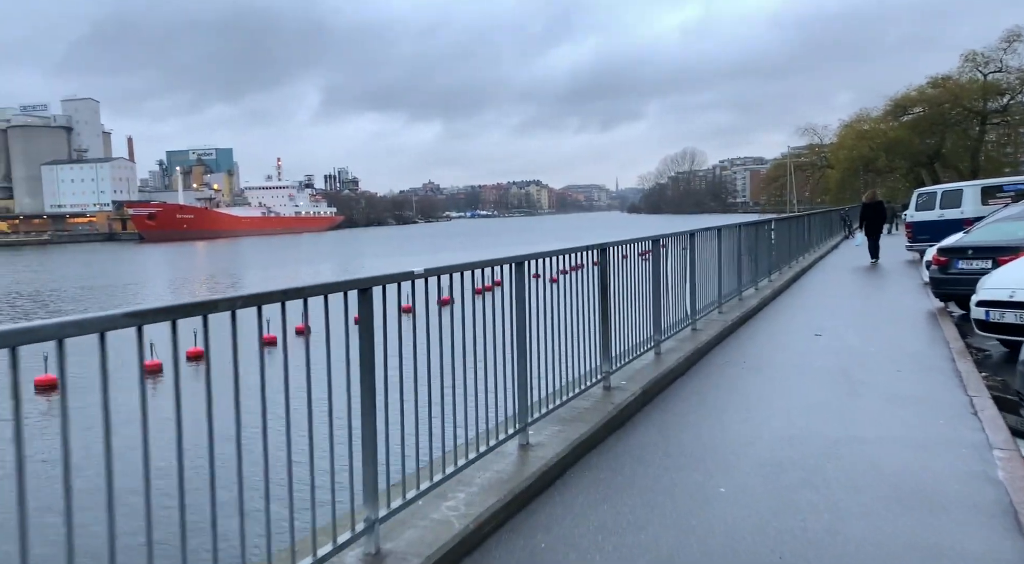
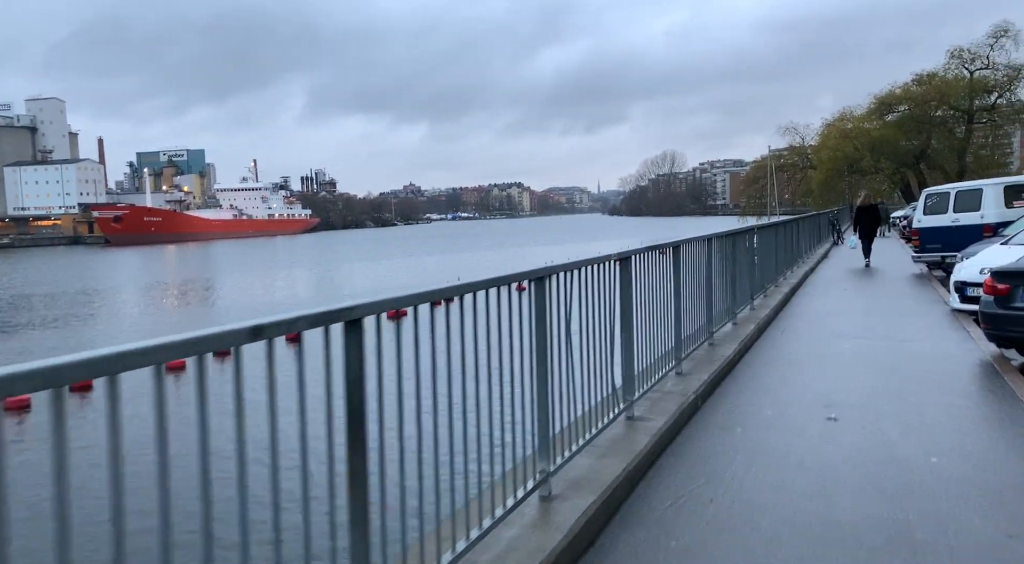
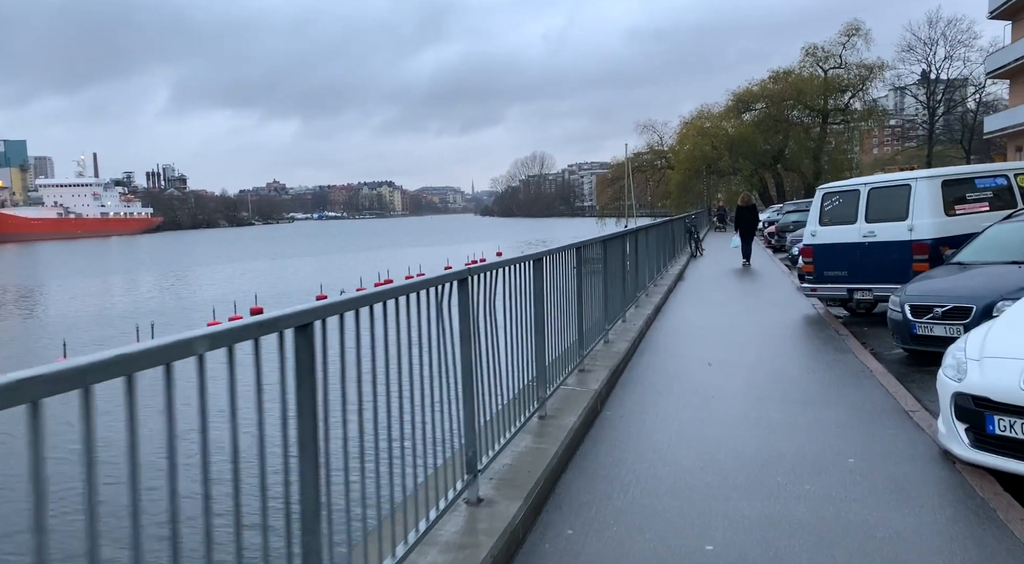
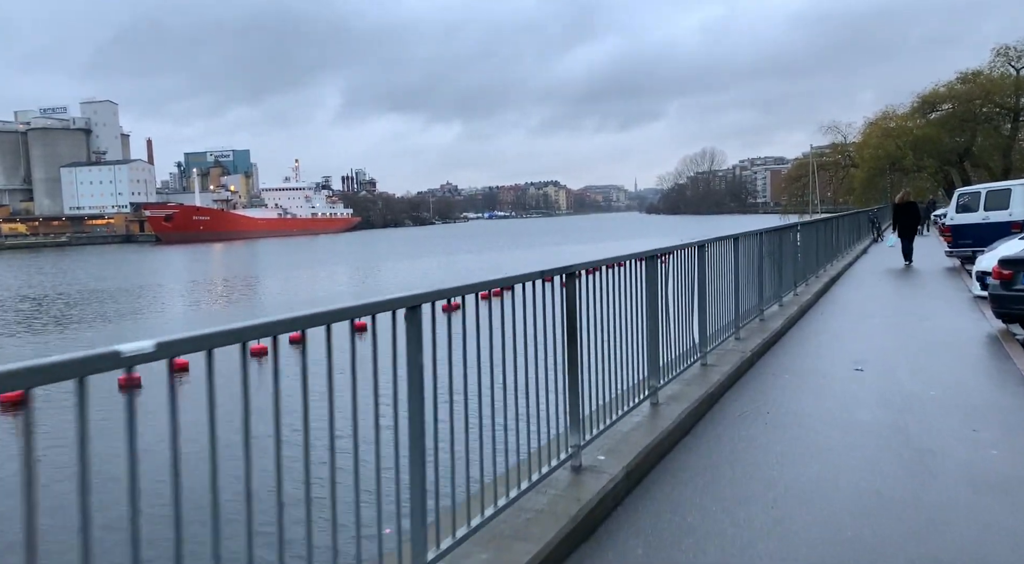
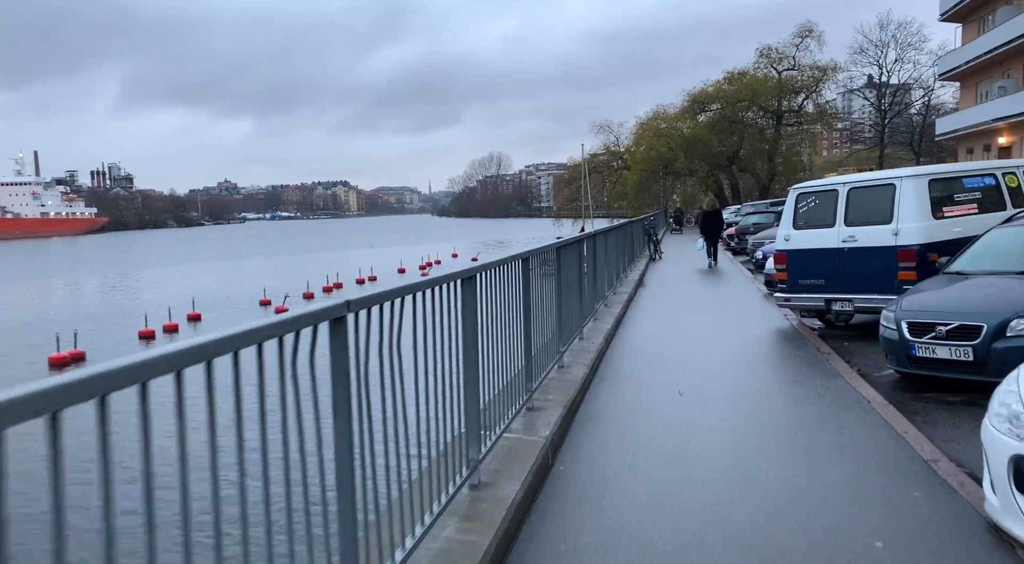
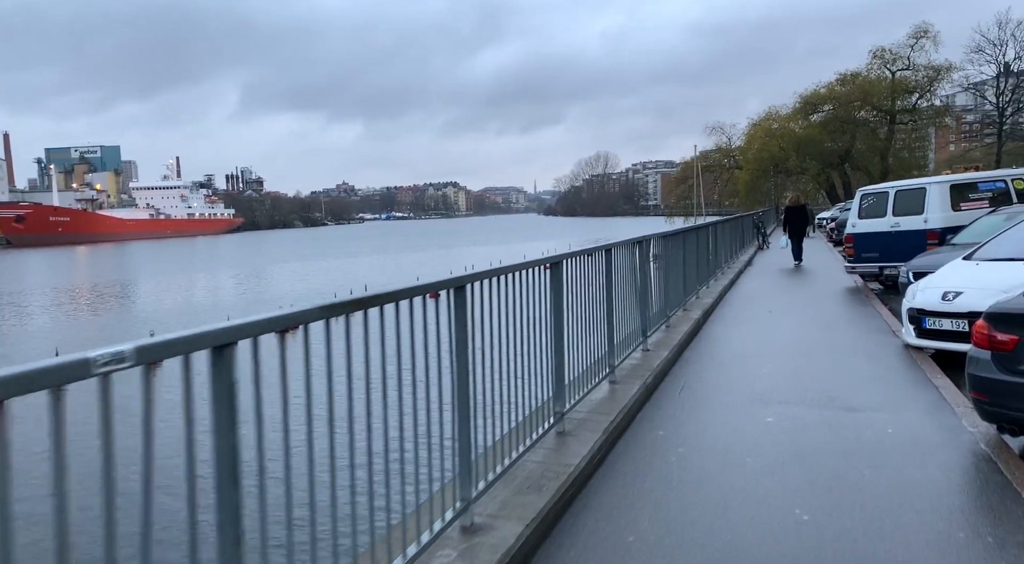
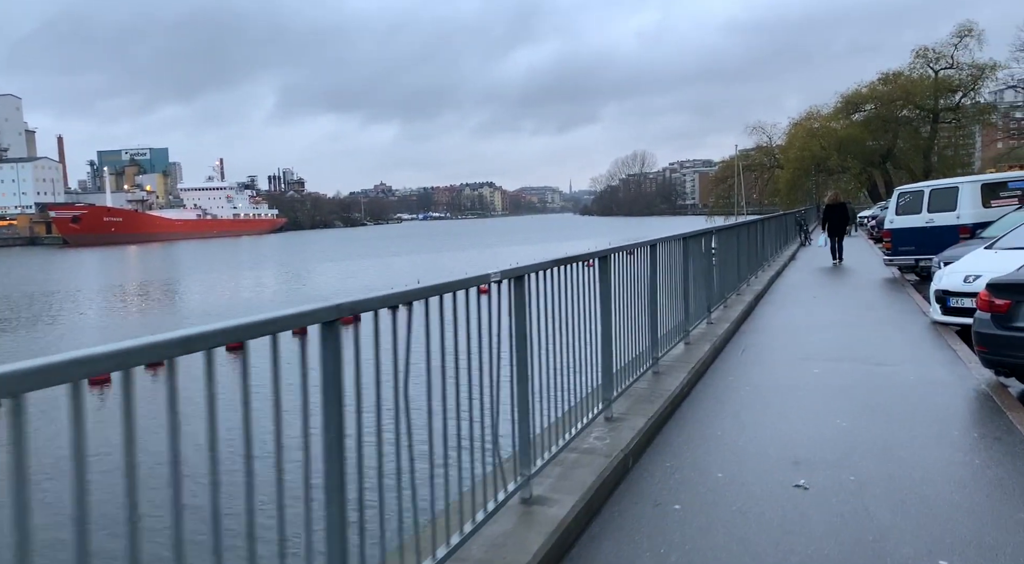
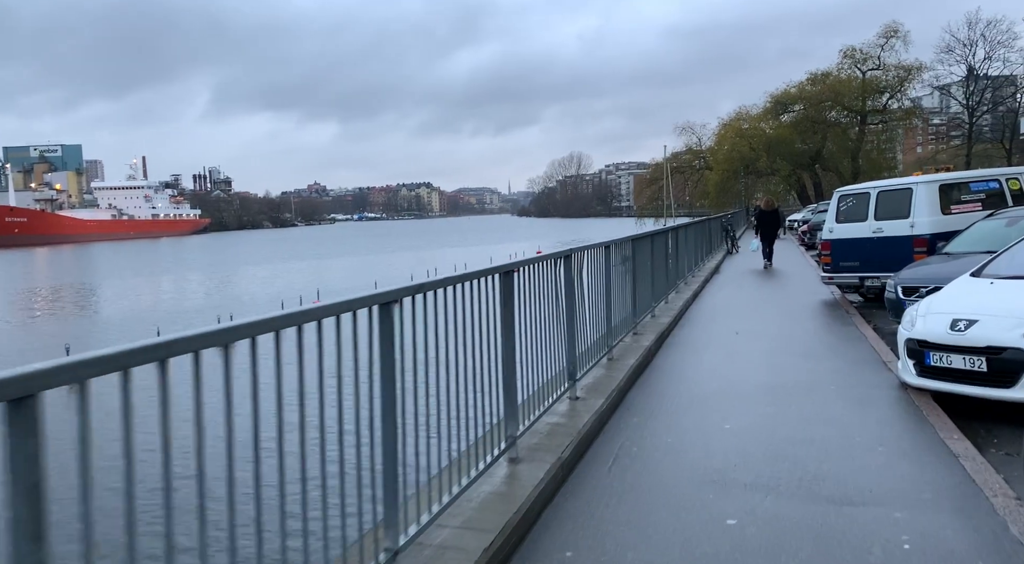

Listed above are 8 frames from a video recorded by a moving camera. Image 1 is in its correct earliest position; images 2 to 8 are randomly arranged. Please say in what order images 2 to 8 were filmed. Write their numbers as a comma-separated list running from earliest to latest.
4, 2, 7, 6, 8, 3, 5
